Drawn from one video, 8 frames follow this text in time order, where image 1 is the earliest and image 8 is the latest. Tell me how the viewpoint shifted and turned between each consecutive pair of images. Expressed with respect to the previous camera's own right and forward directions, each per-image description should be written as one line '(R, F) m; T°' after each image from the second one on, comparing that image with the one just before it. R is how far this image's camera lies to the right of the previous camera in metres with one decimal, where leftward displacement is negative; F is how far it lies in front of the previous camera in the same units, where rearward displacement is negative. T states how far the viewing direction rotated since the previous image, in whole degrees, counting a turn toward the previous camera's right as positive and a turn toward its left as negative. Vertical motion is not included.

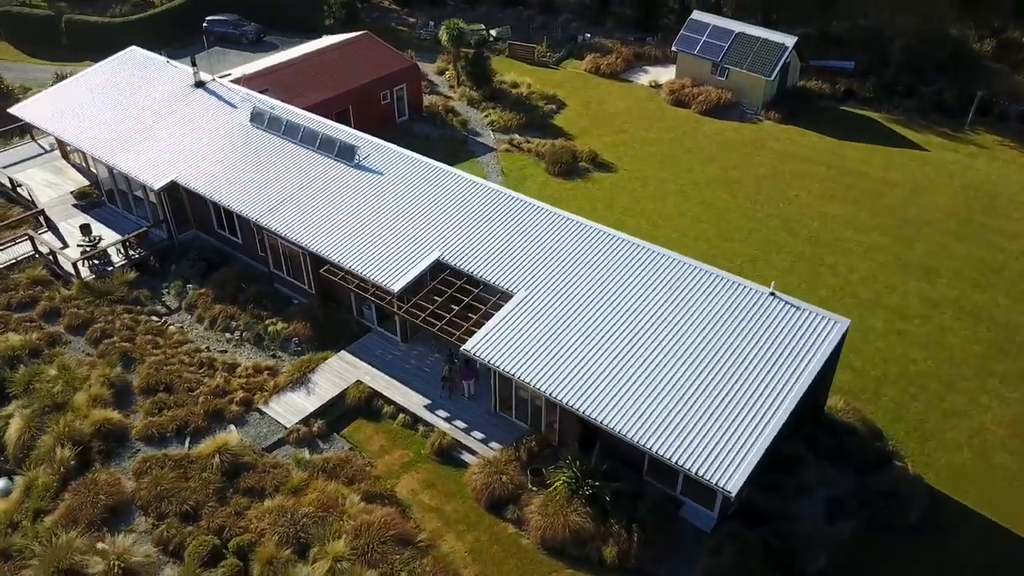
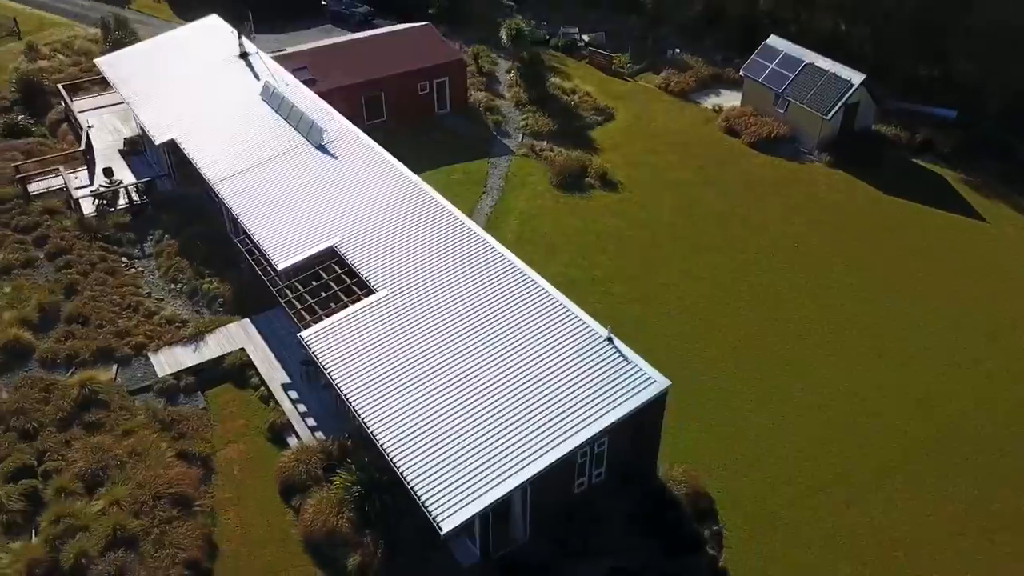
(+8.2, +1.3) m; -14°
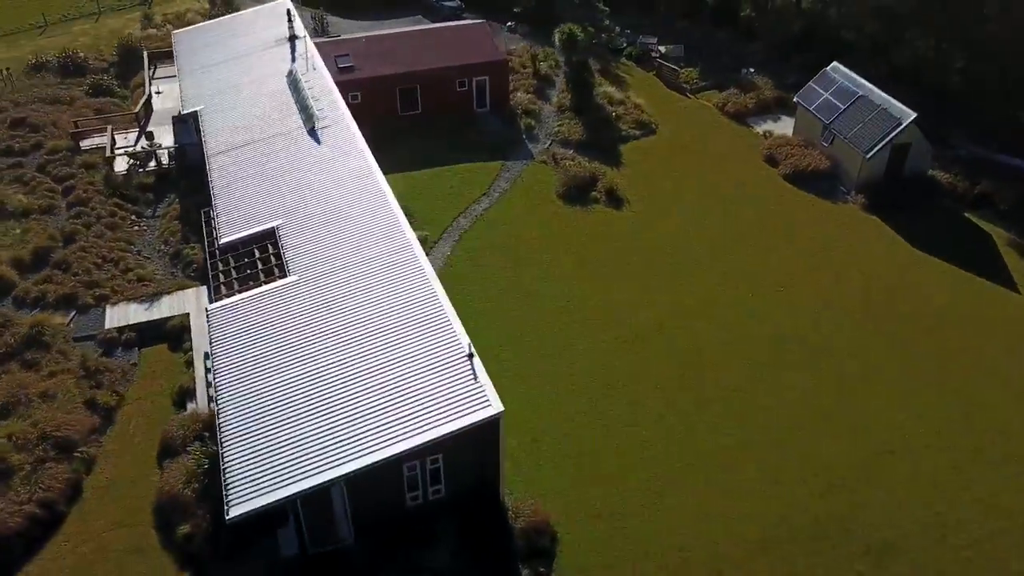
(+6.2, +1.0) m; -11°
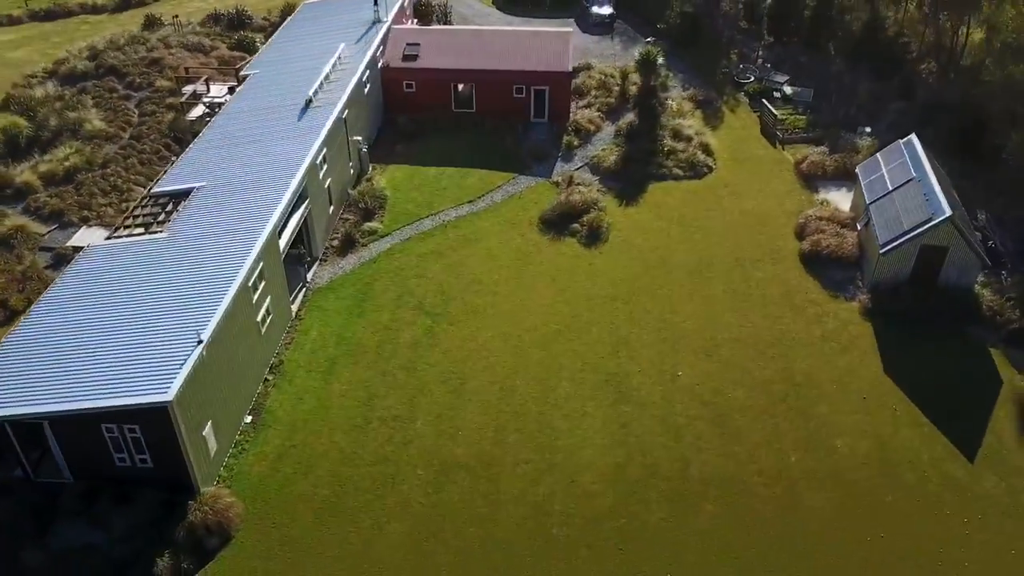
(+10.9, +2.9) m; -19°
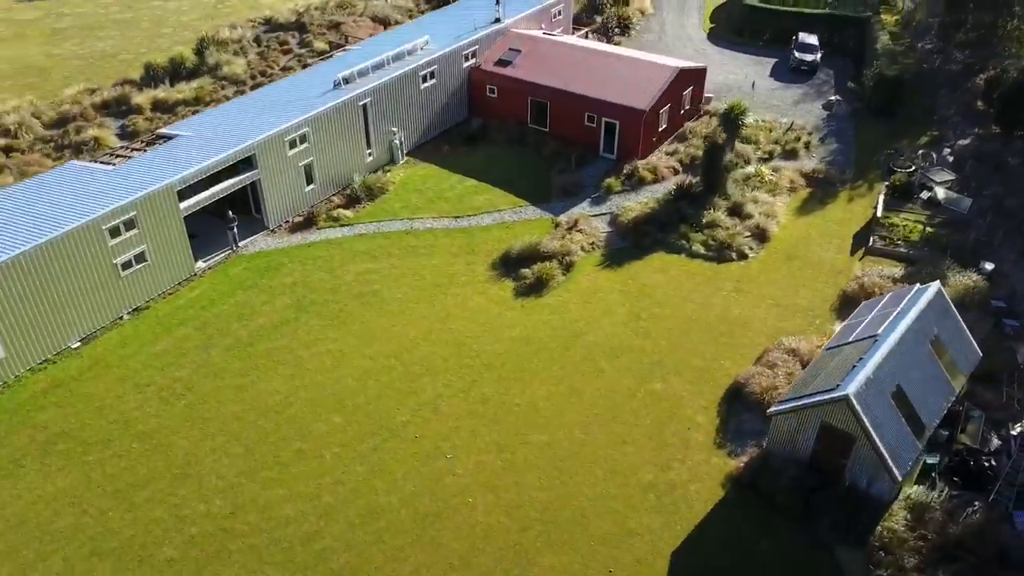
(+12.6, +4.7) m; -24°
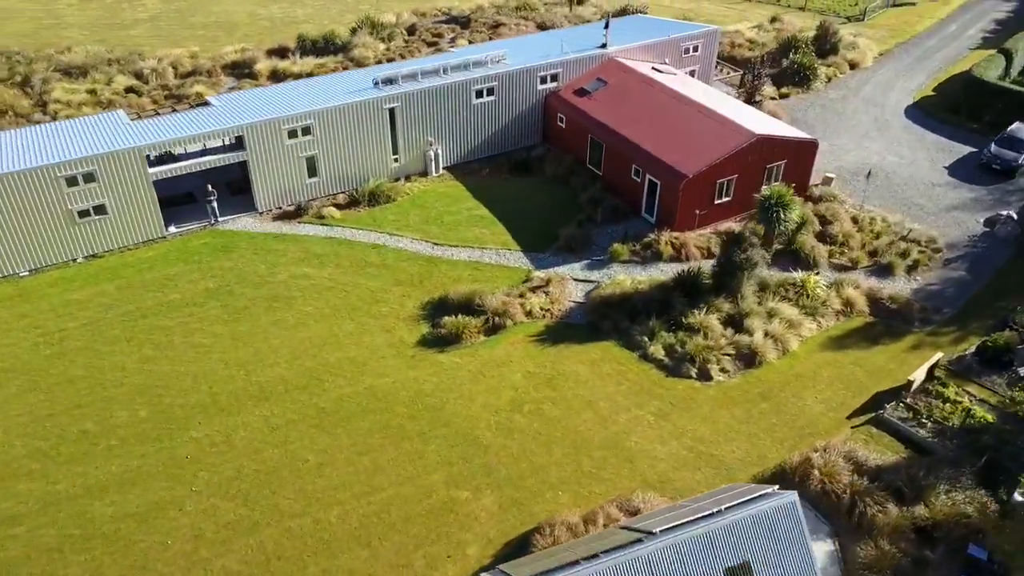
(+10.2, +4.7) m; -21°
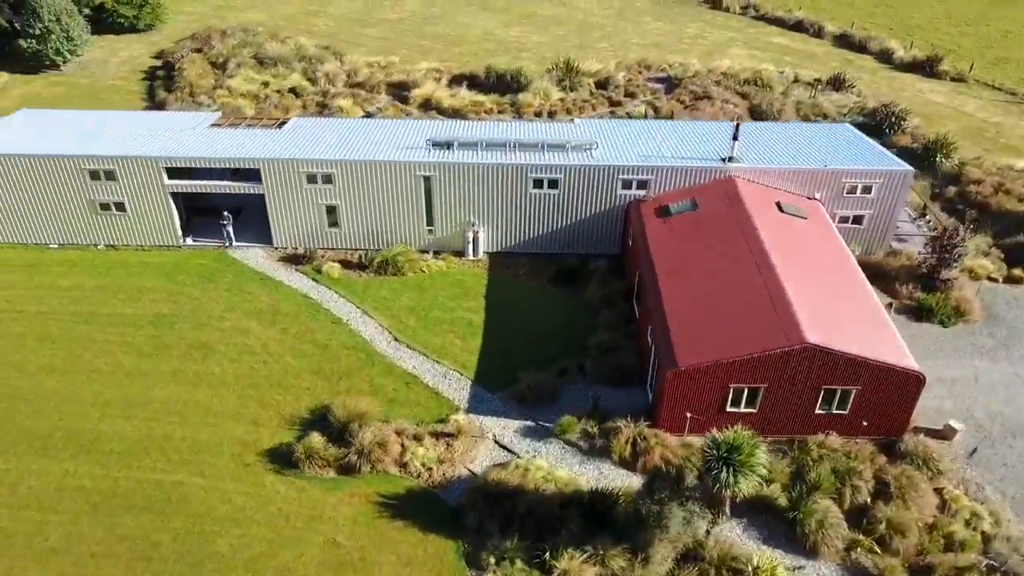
(+9.6, +6.7) m; -24°
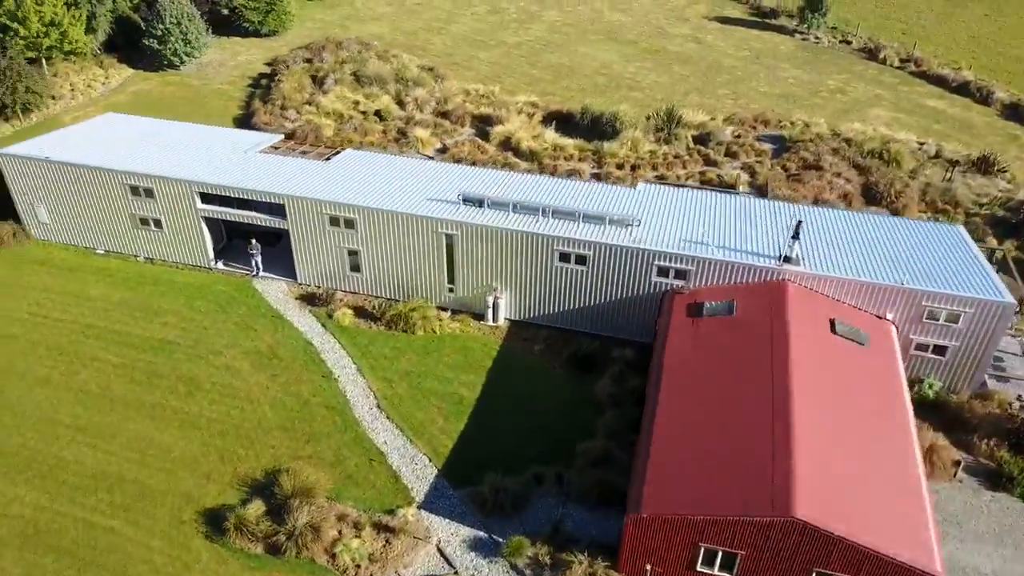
(+4.0, +2.5) m; -11°
